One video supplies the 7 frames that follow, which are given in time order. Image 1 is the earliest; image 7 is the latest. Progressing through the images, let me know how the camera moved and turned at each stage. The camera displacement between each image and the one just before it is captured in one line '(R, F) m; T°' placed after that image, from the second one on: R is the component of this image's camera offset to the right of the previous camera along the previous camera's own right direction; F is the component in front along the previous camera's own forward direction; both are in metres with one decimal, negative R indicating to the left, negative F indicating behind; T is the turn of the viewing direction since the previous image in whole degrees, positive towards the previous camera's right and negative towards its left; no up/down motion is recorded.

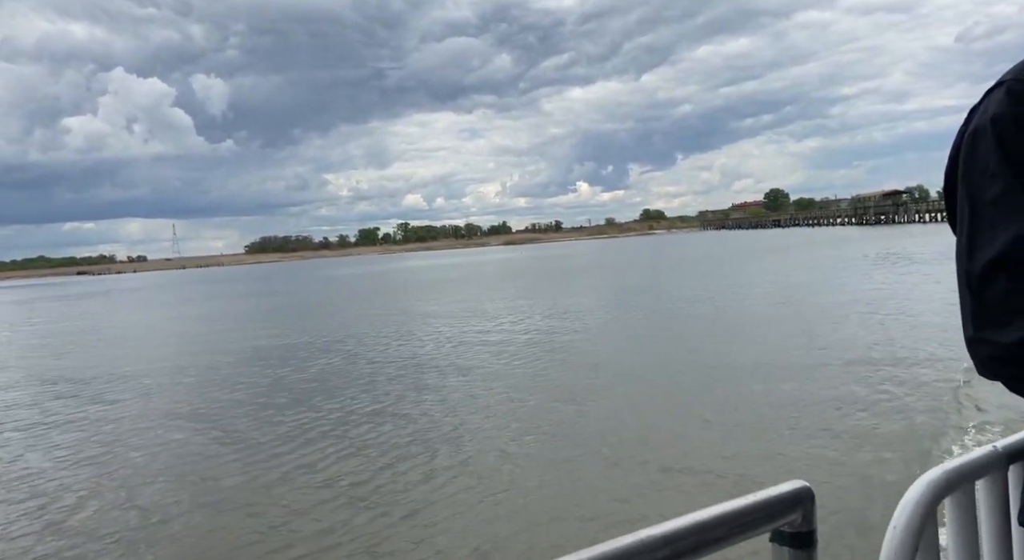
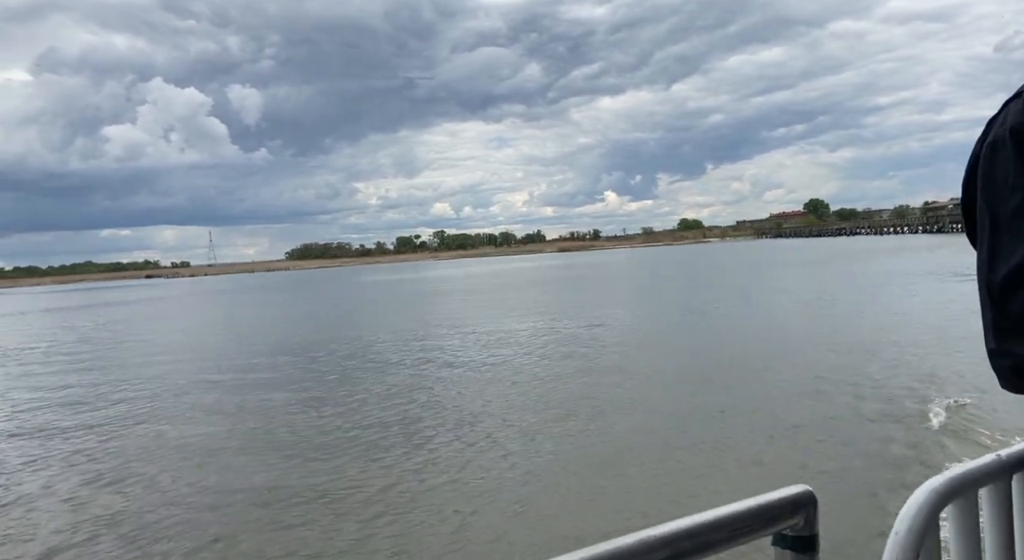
(-1.5, -1.8) m; -2°
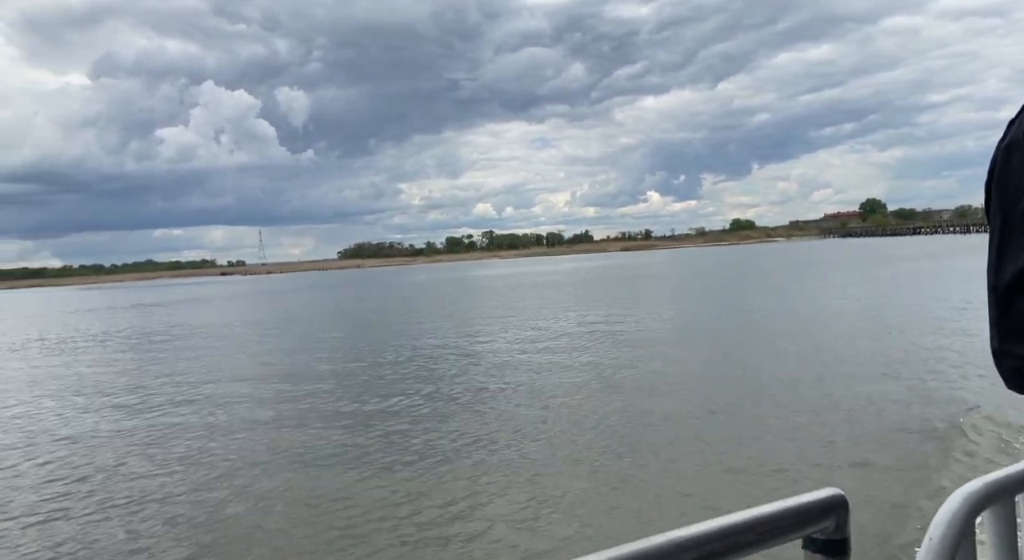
(-1.3, -1.8) m; -3°
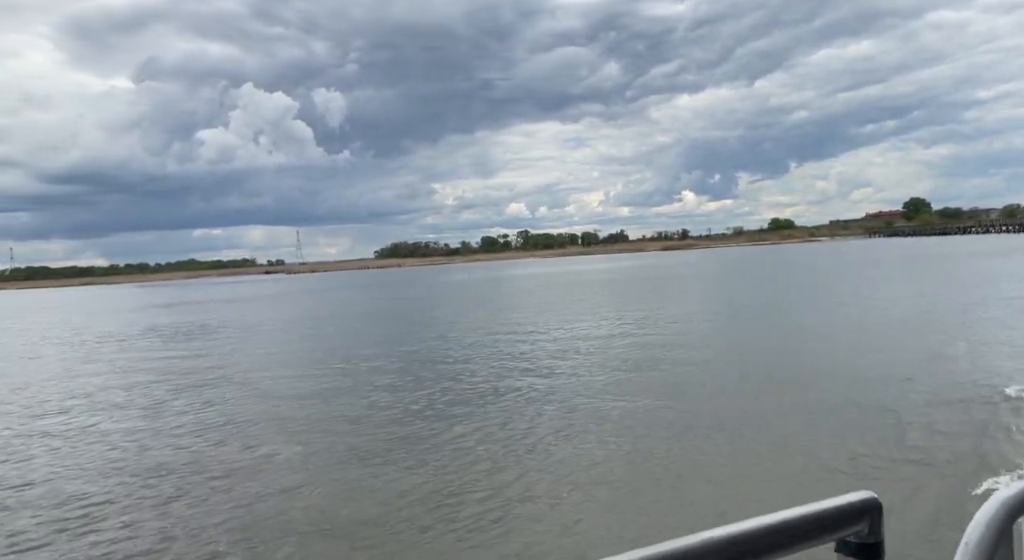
(-0.3, -0.4) m; -3°
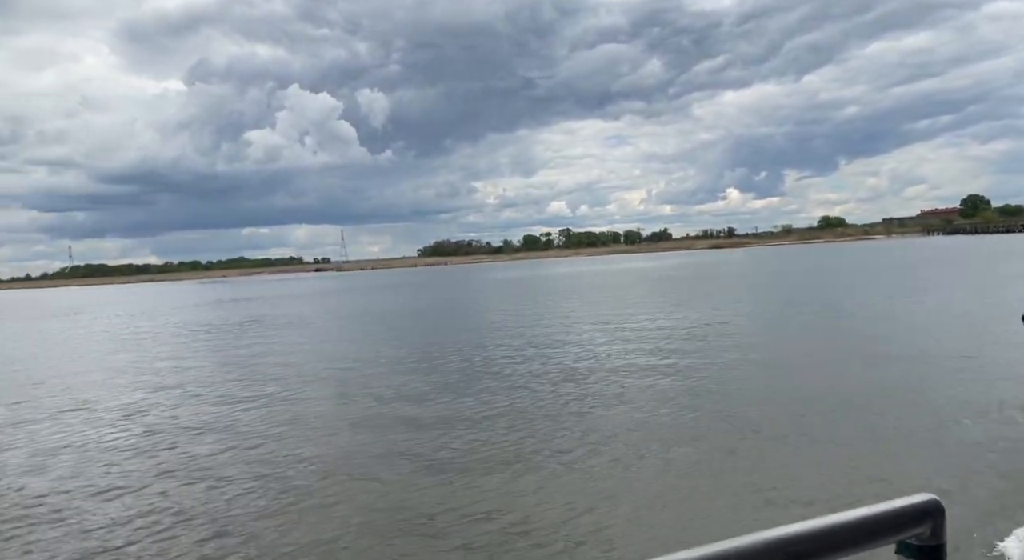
(-0.4, -0.1) m; -3°
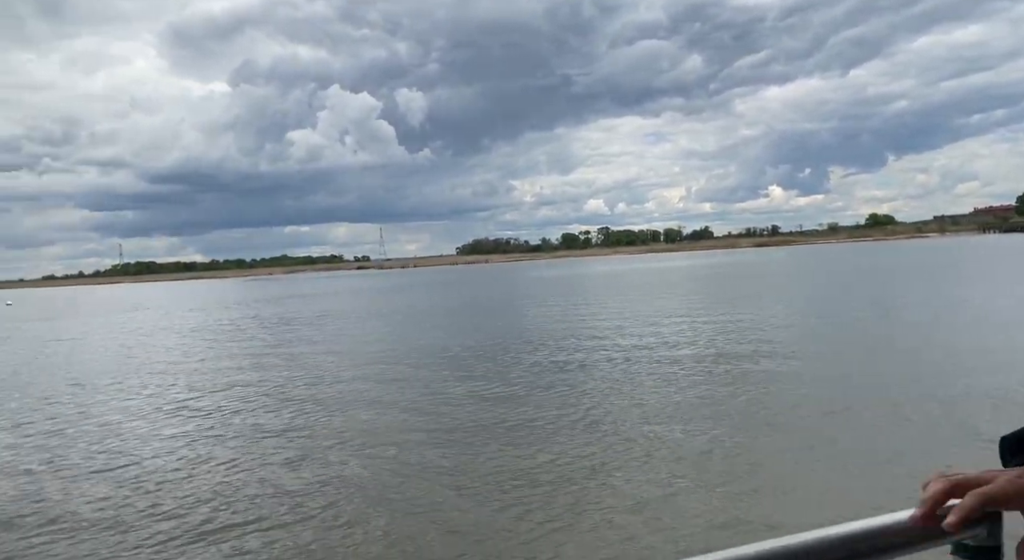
(-0.2, +0.2) m; -3°
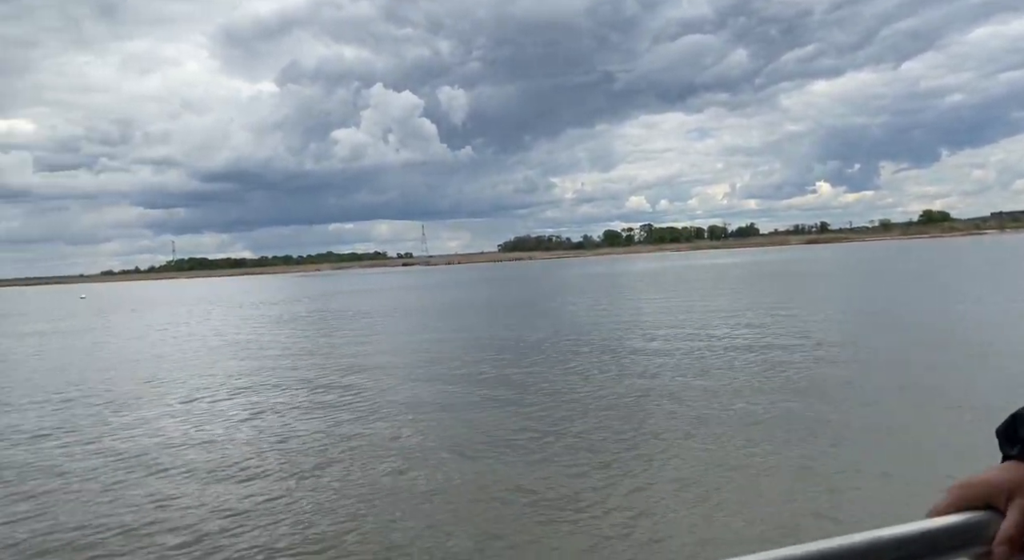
(-0.3, -0.4) m; -3°
